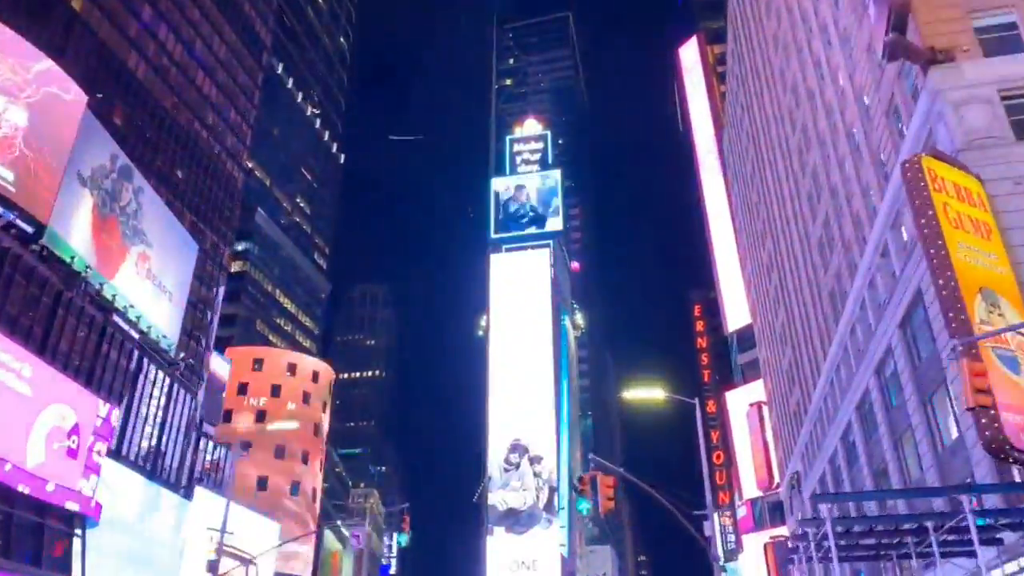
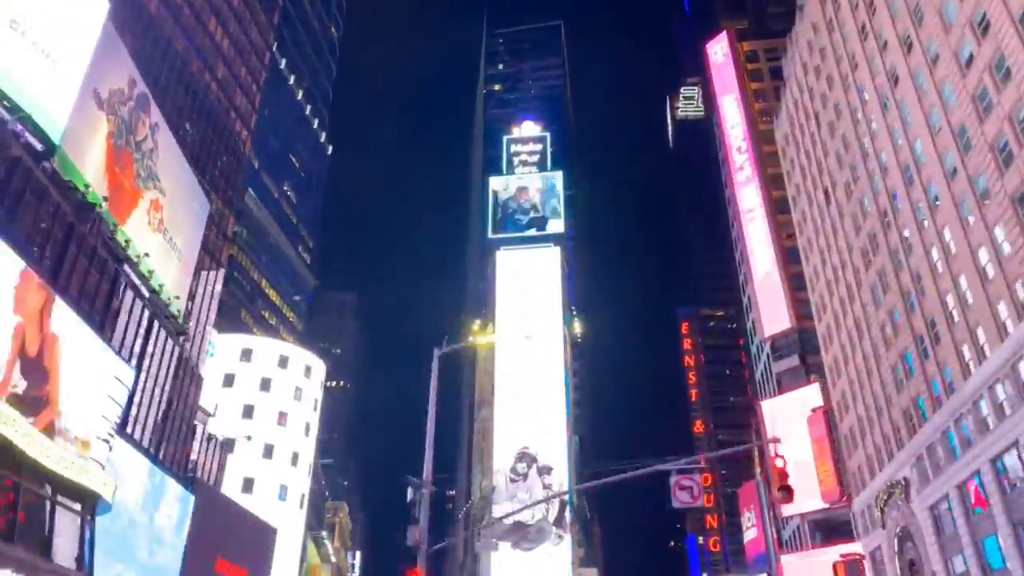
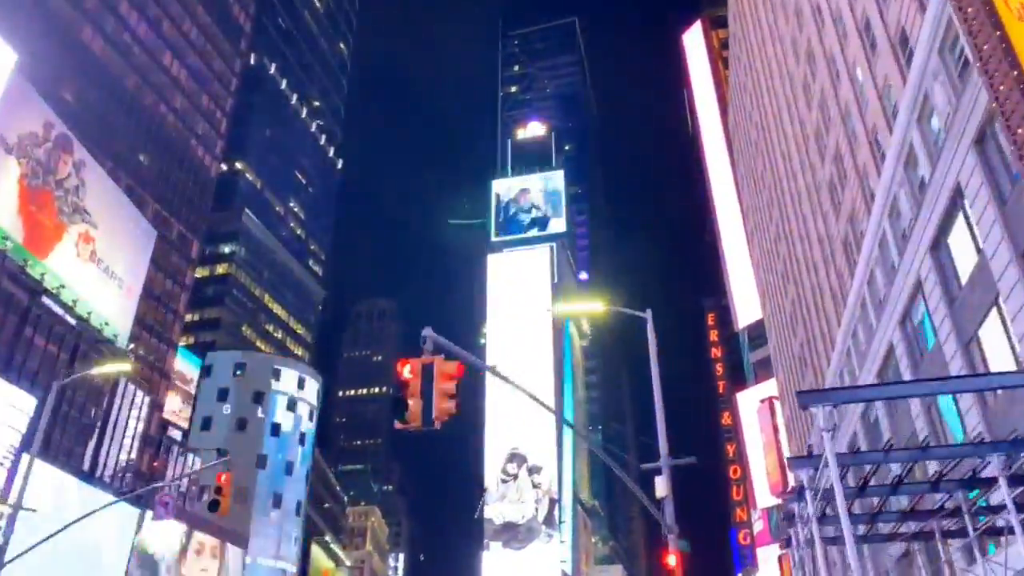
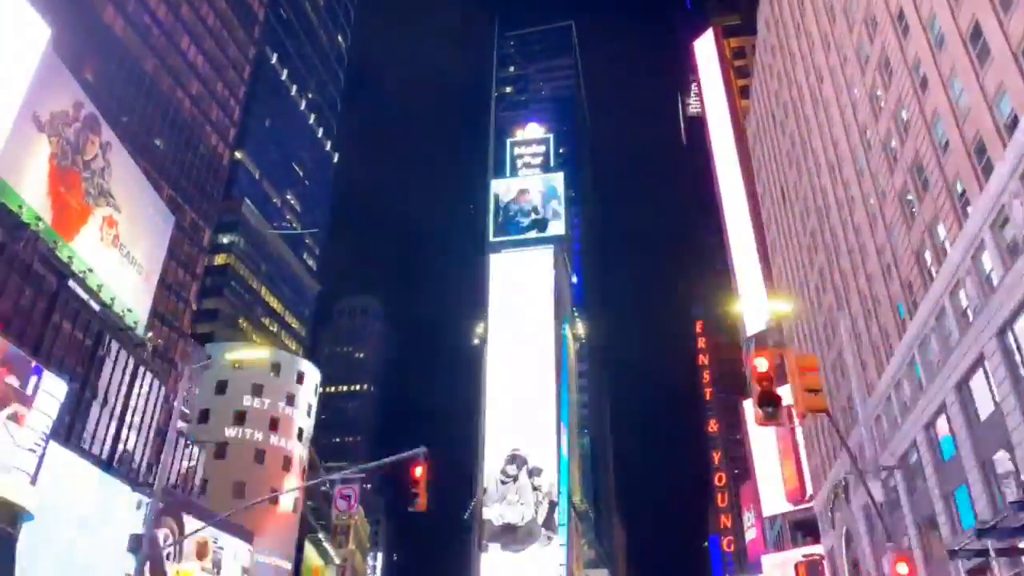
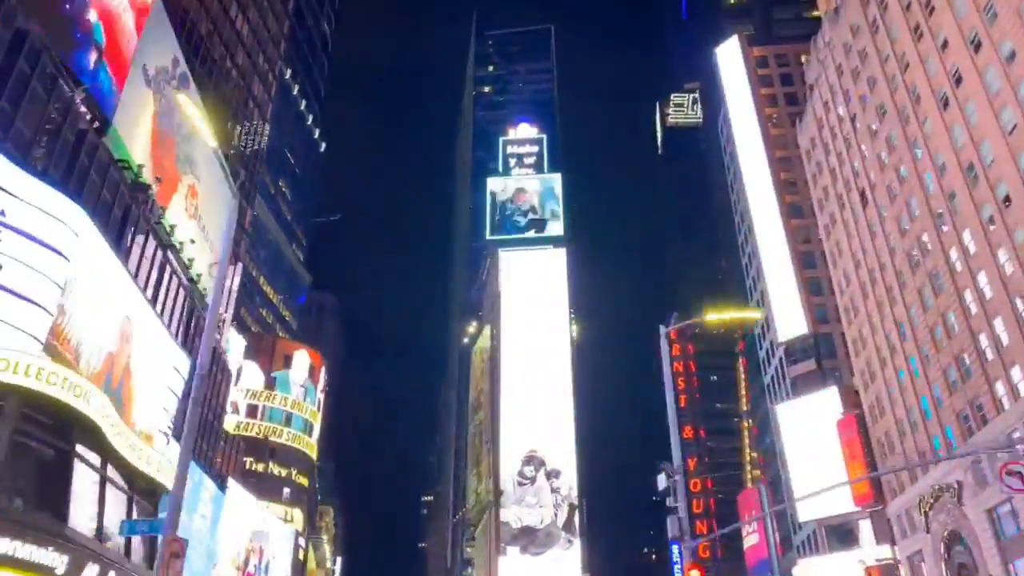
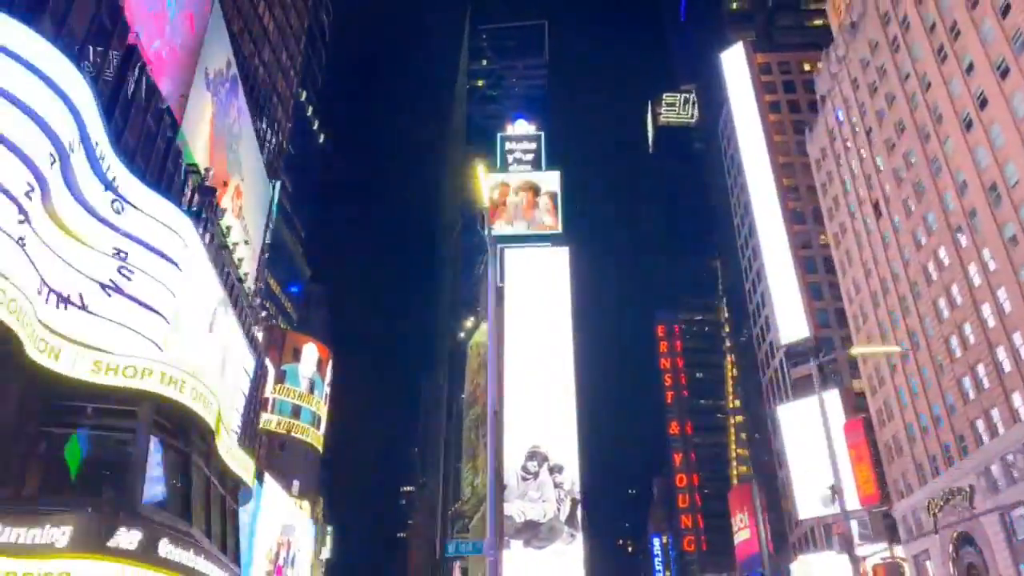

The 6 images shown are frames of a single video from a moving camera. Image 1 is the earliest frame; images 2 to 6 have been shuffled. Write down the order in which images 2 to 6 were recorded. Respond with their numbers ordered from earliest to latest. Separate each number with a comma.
3, 4, 2, 5, 6
